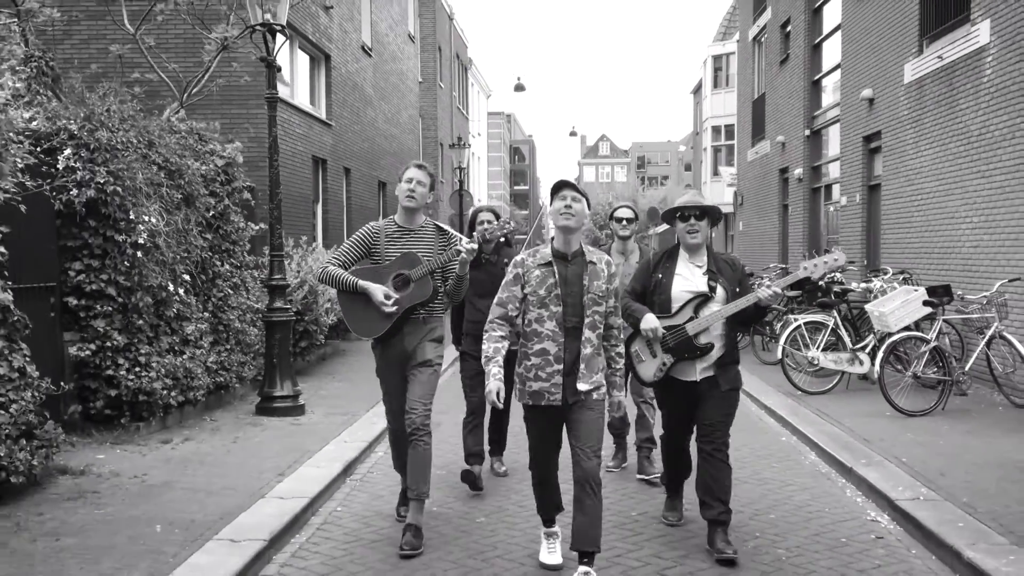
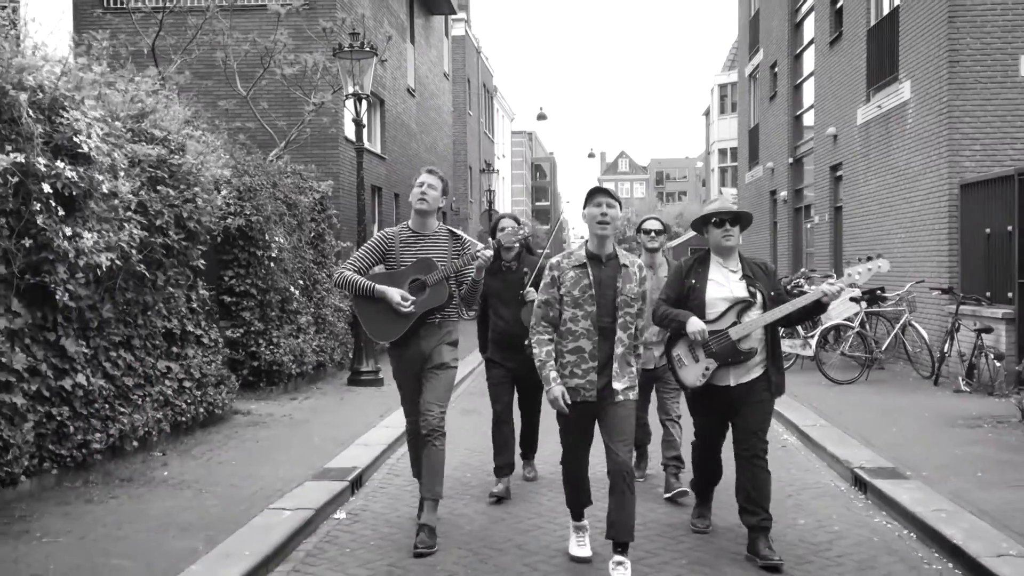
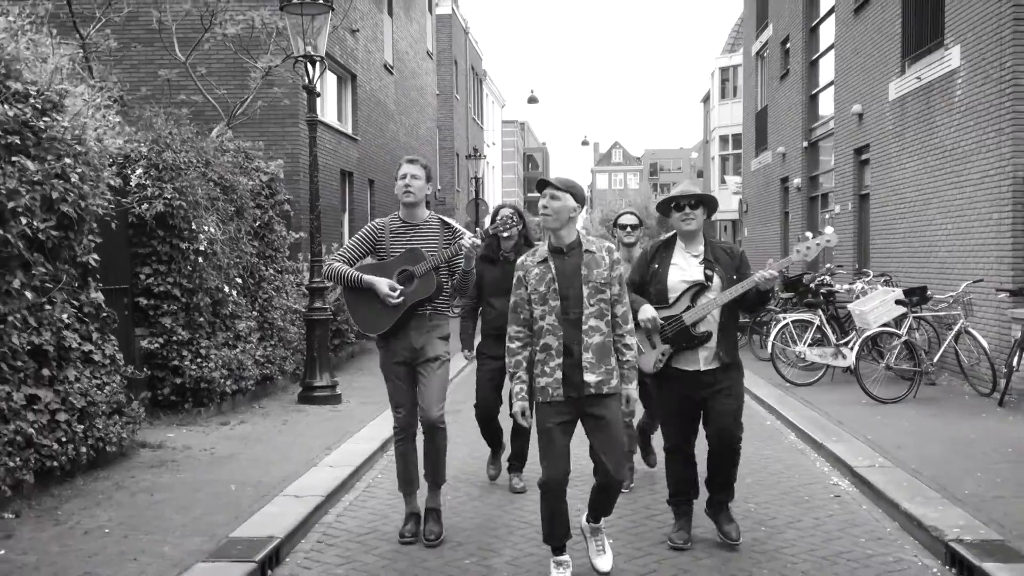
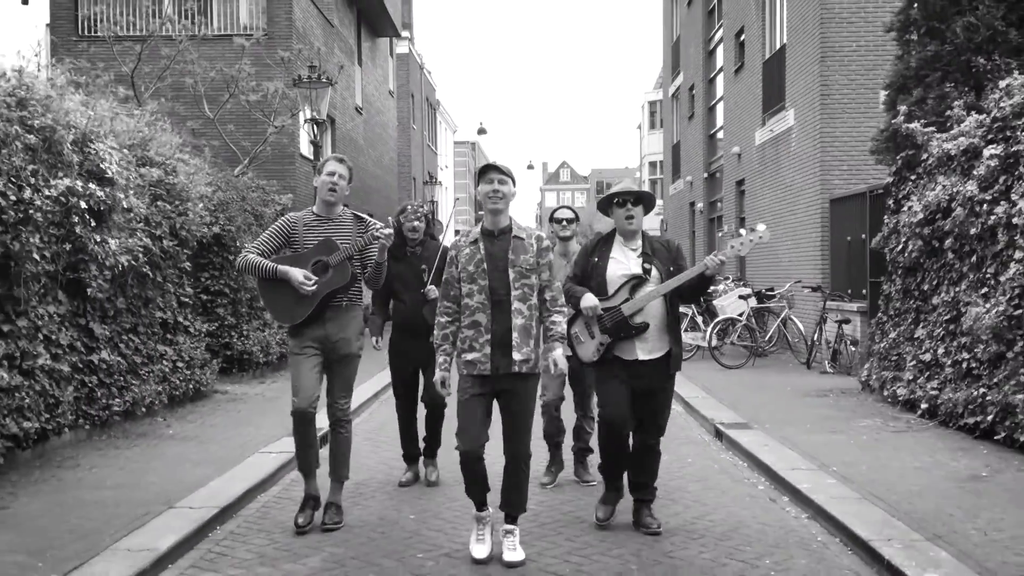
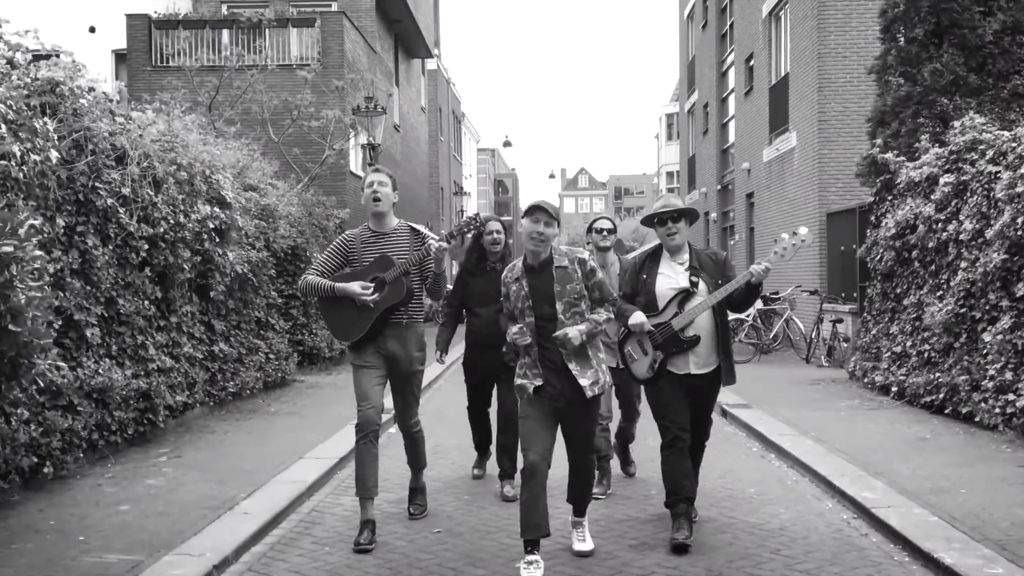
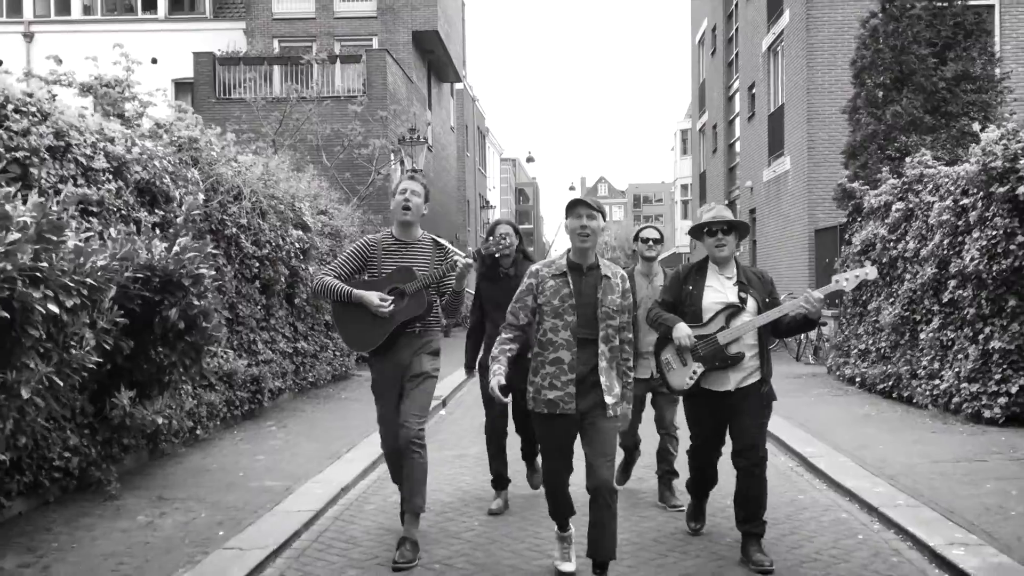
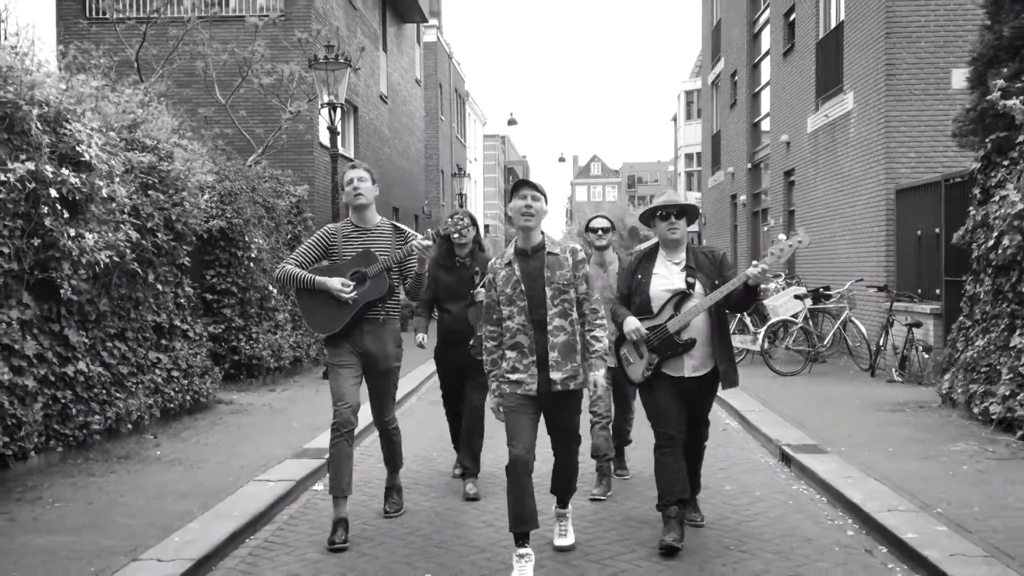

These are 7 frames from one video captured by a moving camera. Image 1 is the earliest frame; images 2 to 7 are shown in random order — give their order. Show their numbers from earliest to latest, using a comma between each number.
3, 2, 7, 4, 5, 6
